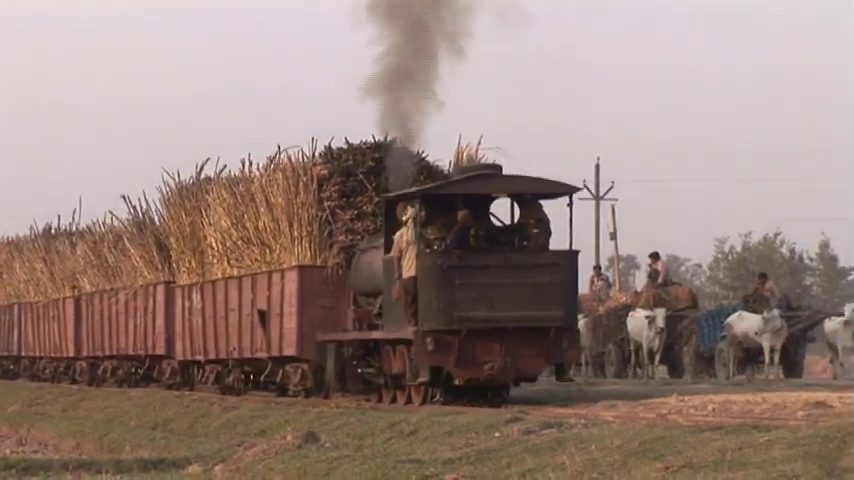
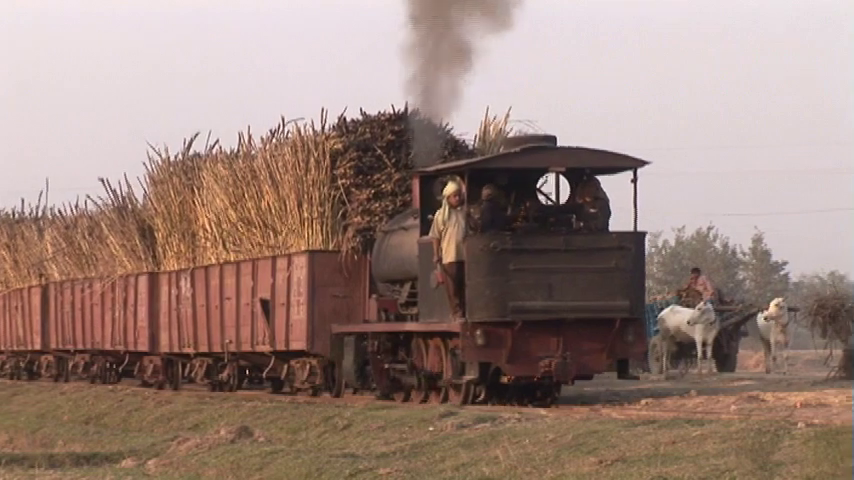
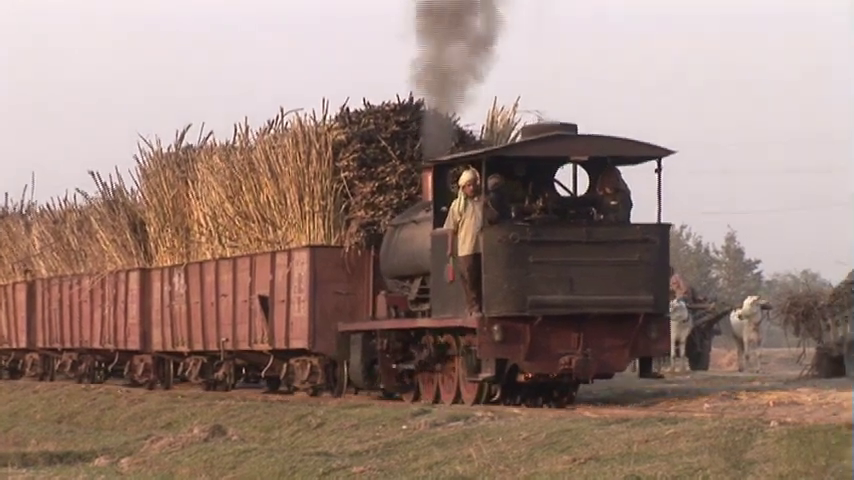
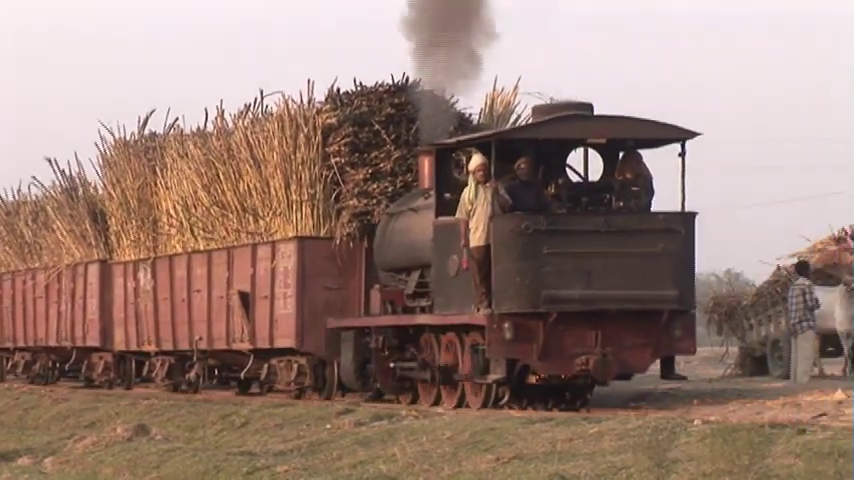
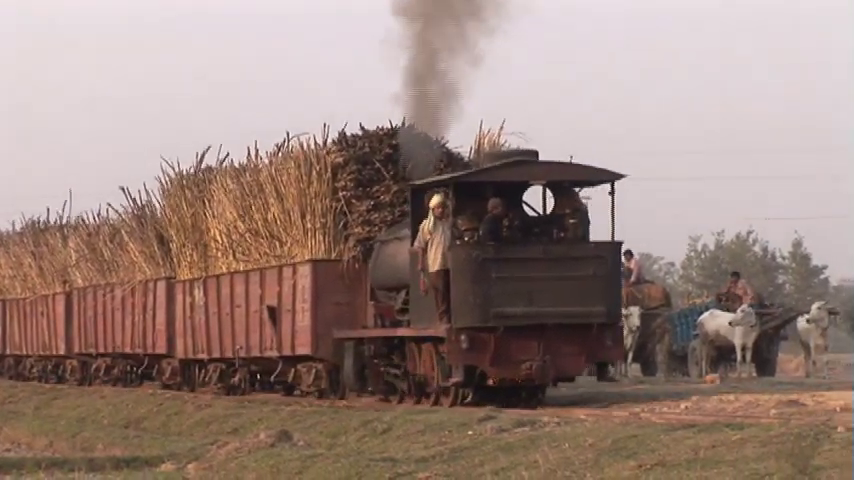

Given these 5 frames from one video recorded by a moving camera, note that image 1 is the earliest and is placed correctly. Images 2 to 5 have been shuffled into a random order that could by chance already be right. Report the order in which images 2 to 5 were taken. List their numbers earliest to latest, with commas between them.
5, 2, 3, 4
